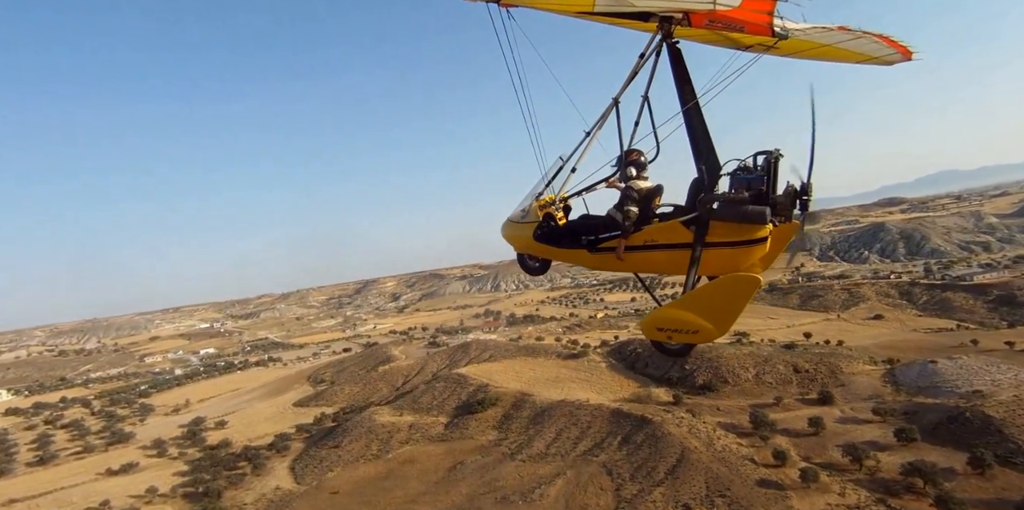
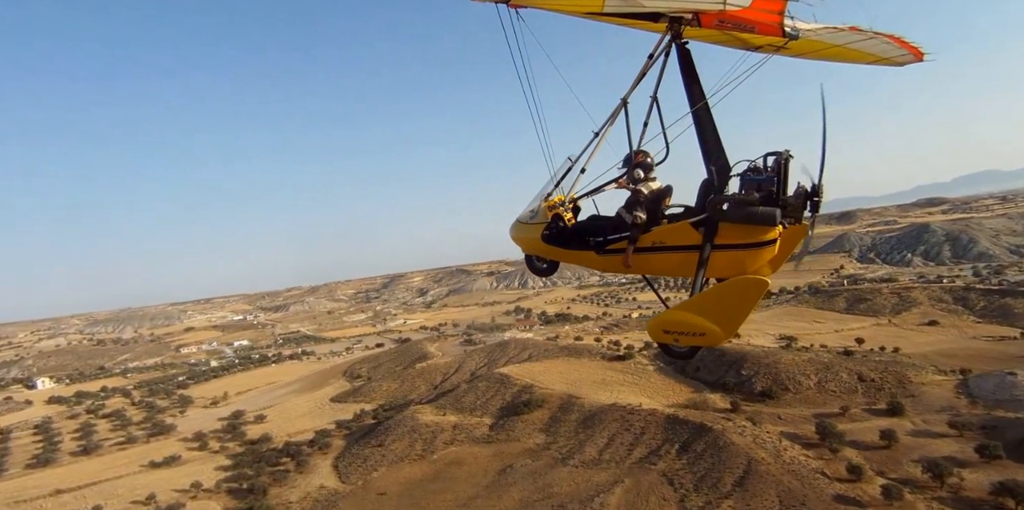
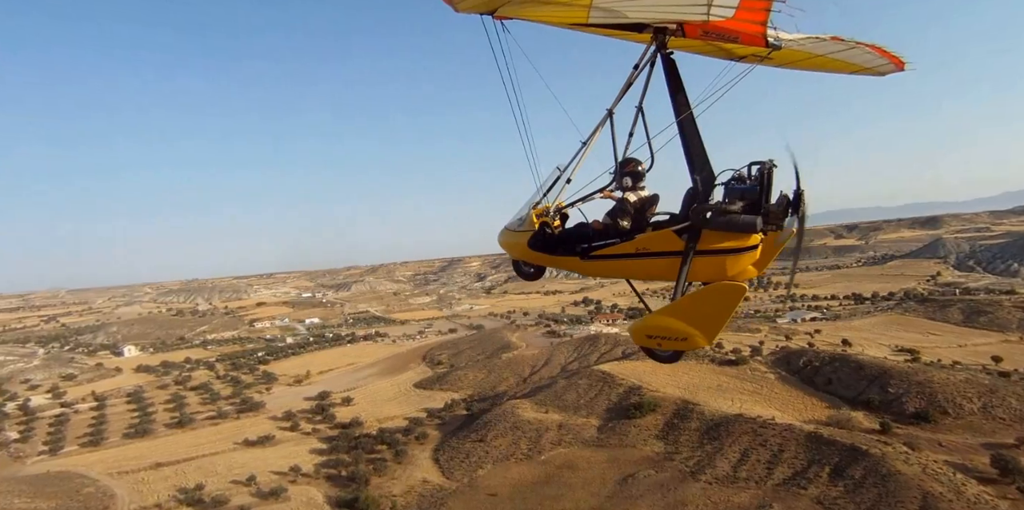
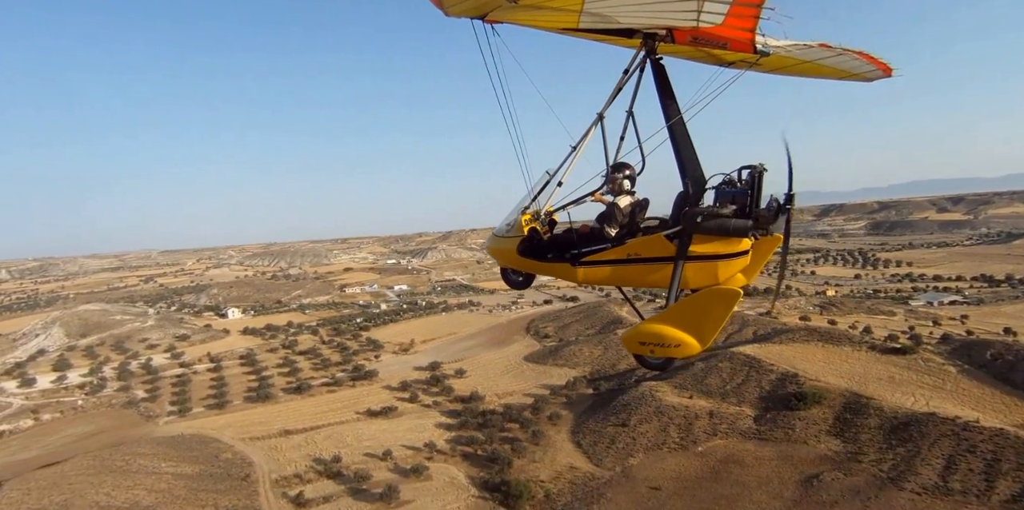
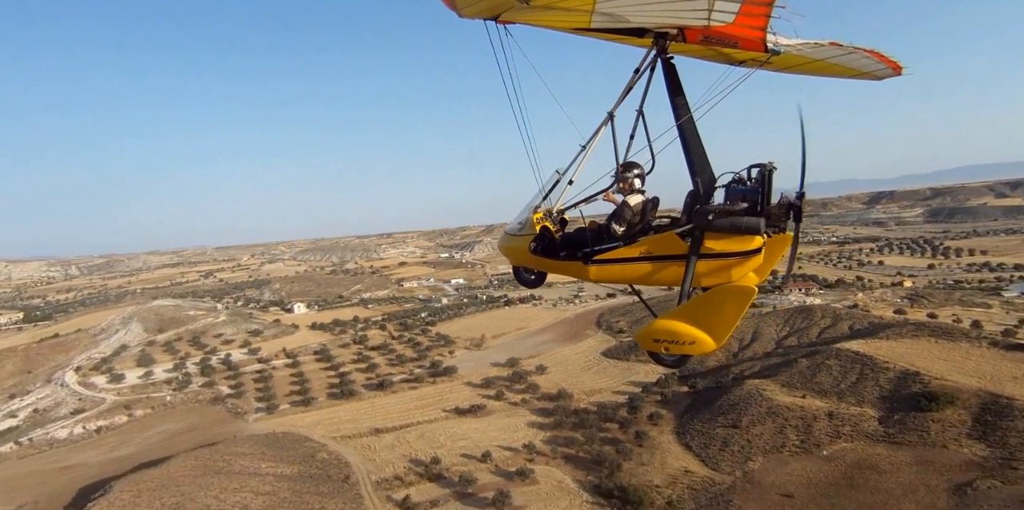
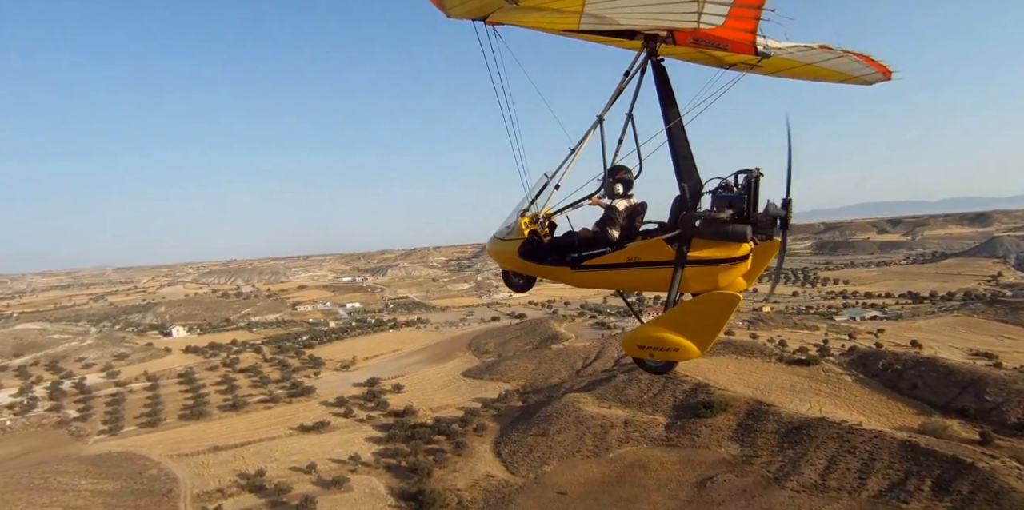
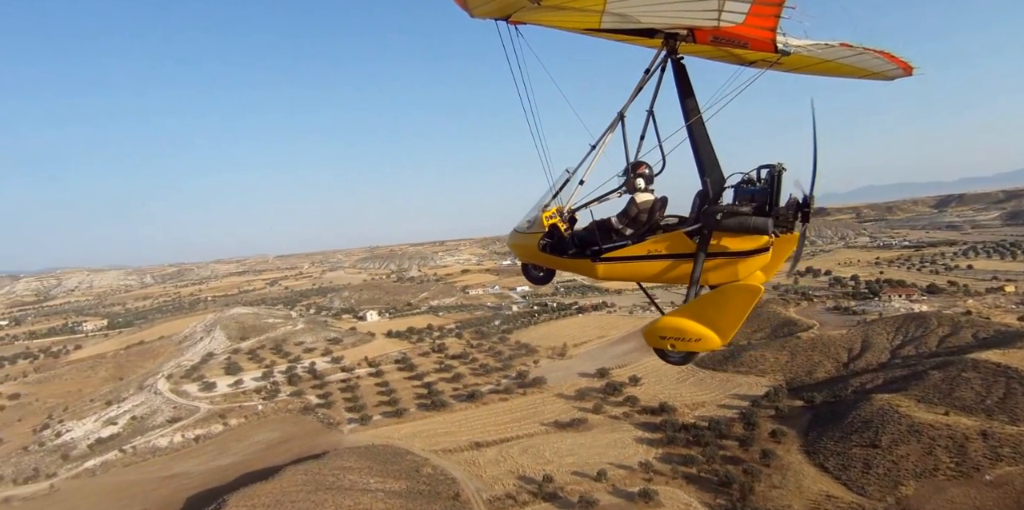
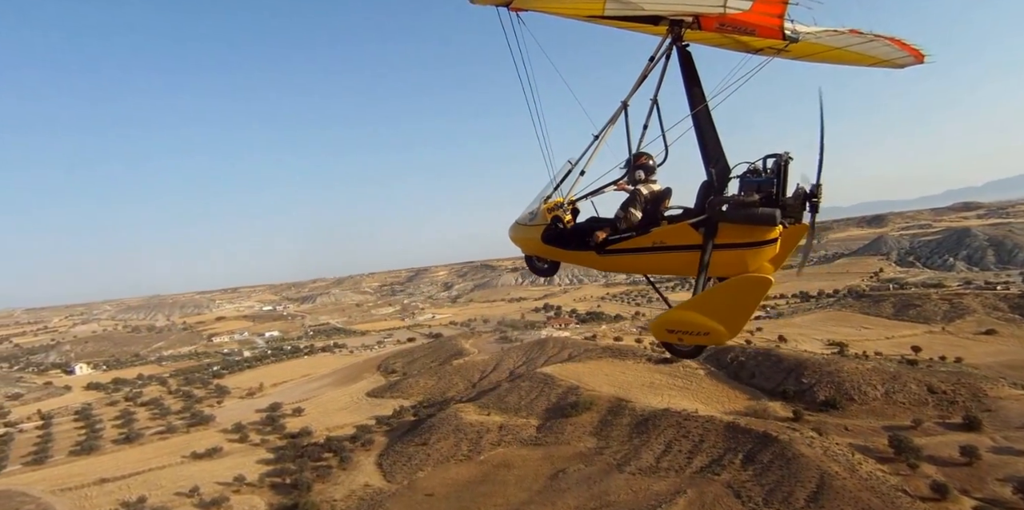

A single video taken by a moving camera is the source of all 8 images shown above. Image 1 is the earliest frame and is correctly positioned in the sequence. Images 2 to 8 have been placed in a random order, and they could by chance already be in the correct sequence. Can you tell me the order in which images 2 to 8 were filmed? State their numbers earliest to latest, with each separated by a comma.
2, 8, 3, 6, 4, 5, 7
